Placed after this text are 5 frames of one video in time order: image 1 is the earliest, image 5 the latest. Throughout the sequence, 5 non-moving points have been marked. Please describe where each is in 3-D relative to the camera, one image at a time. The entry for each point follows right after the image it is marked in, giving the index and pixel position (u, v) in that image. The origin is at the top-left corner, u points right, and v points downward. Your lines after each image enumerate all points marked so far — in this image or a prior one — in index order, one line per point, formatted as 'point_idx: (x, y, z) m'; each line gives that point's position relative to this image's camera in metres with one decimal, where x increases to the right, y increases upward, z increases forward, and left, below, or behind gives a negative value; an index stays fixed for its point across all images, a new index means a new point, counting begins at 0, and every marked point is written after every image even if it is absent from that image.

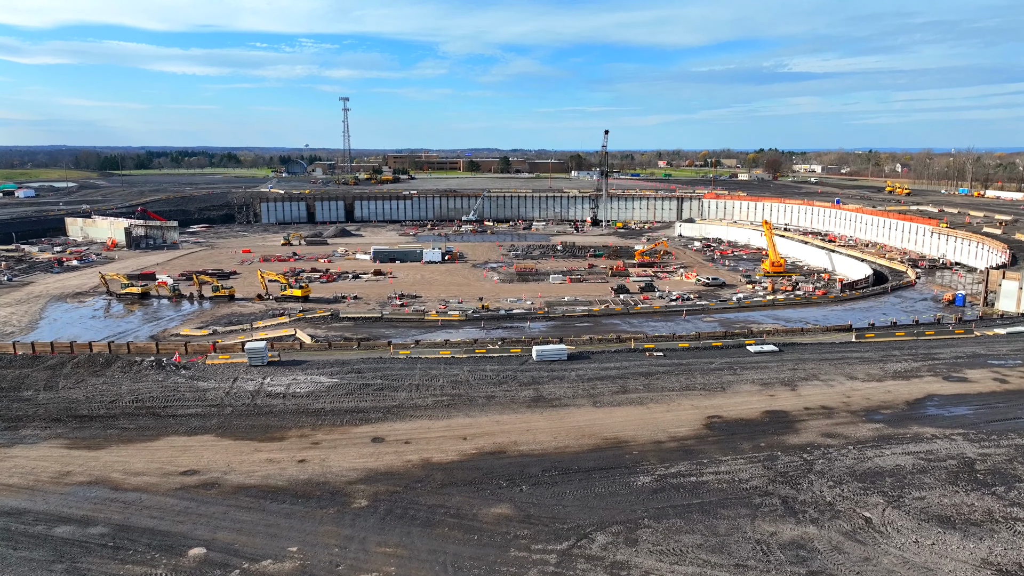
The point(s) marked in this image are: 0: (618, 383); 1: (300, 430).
0: (+2.2, -1.9, +12.2) m
1: (-3.6, -2.4, +10.2) m
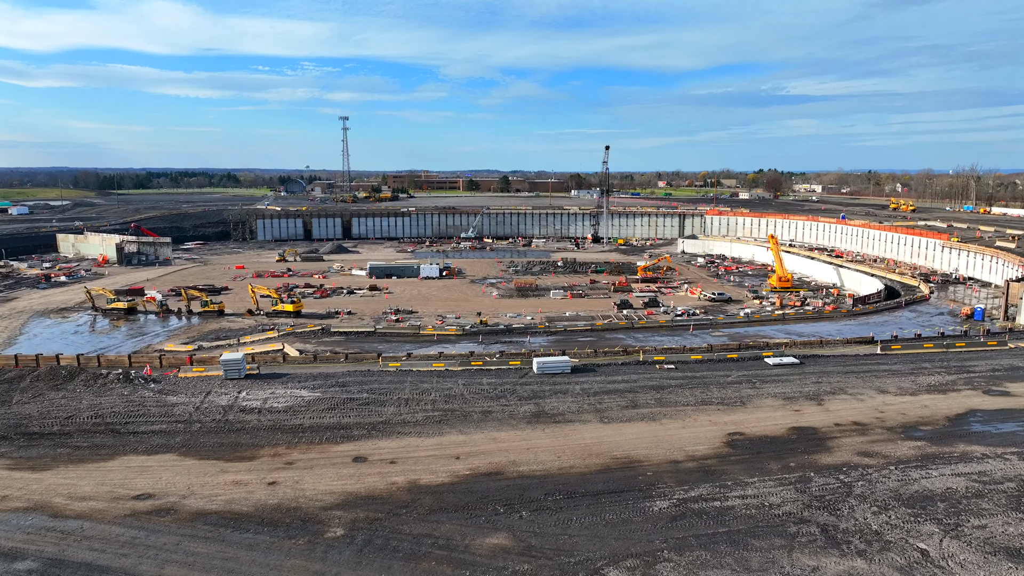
0: (+2.1, -2.0, +11.1) m
1: (-3.6, -2.4, +9.2) m
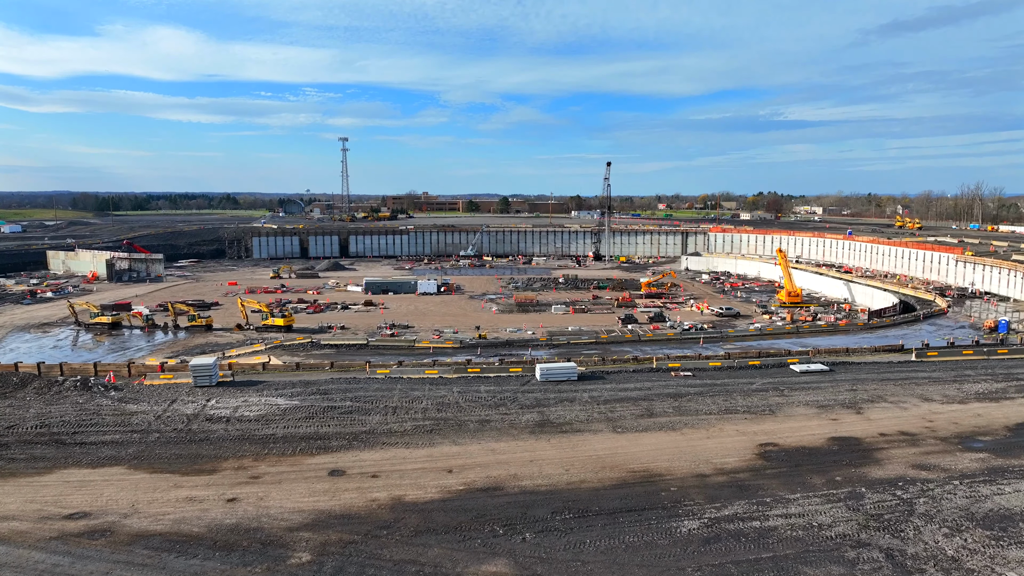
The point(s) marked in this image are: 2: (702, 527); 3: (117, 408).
0: (+2.1, -1.9, +10.0) m
1: (-3.6, -2.3, +8.0) m
2: (+2.0, -2.6, +6.5) m
3: (-6.4, -1.9, +9.8) m
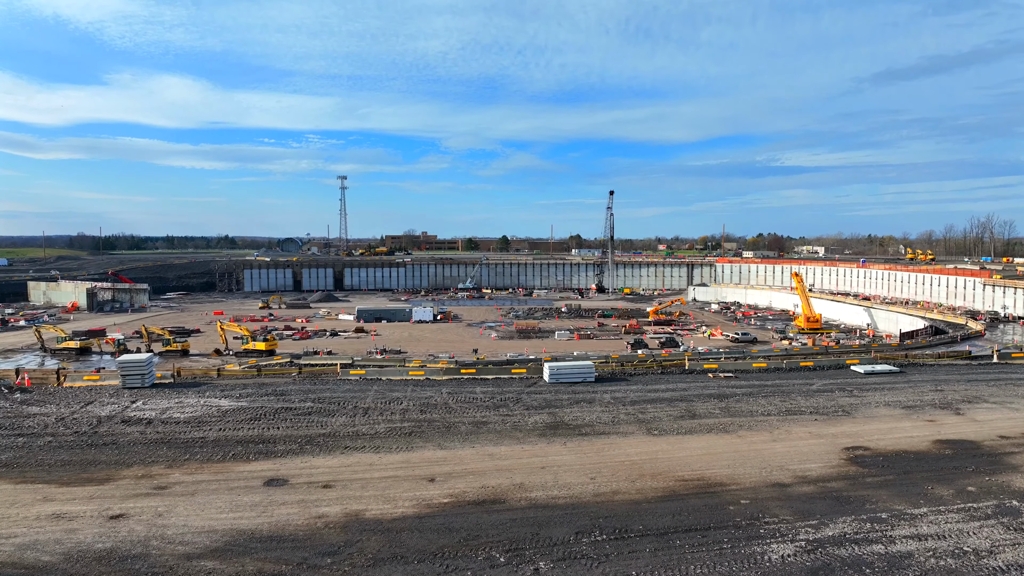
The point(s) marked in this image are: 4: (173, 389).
0: (+2.2, -1.6, +7.9) m
1: (-3.6, -1.8, +5.9) m
2: (+2.1, -1.9, +4.4) m
3: (-6.4, -1.6, +7.7) m
4: (-5.0, -1.5, +8.8) m
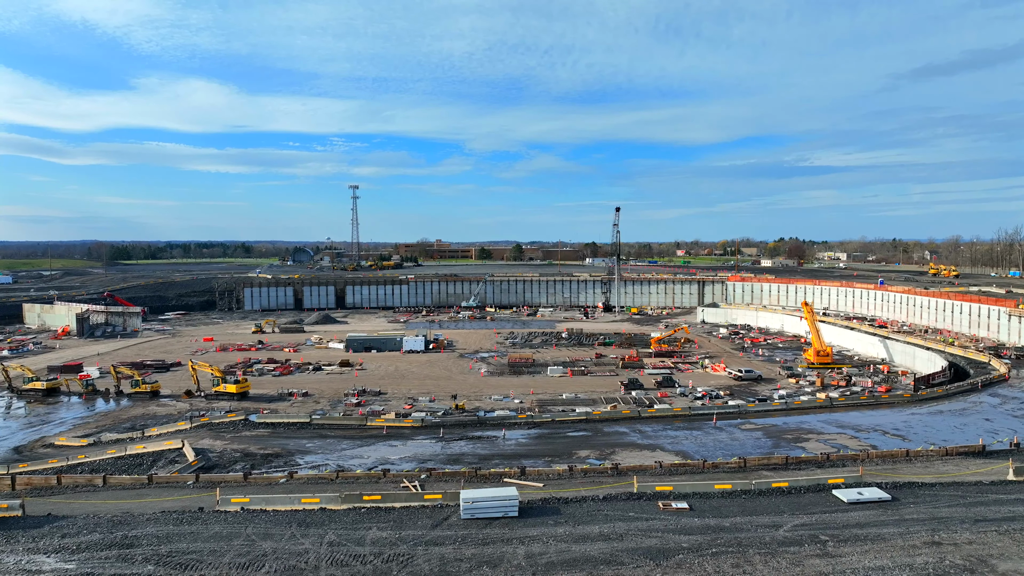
0: (+1.0, -3.0, +6.4) m
1: (-4.9, -3.2, +4.5) m
2: (+0.8, -3.4, +2.9) m
3: (-7.6, -3.0, +6.5) m
4: (-6.2, -3.0, +7.6) m
